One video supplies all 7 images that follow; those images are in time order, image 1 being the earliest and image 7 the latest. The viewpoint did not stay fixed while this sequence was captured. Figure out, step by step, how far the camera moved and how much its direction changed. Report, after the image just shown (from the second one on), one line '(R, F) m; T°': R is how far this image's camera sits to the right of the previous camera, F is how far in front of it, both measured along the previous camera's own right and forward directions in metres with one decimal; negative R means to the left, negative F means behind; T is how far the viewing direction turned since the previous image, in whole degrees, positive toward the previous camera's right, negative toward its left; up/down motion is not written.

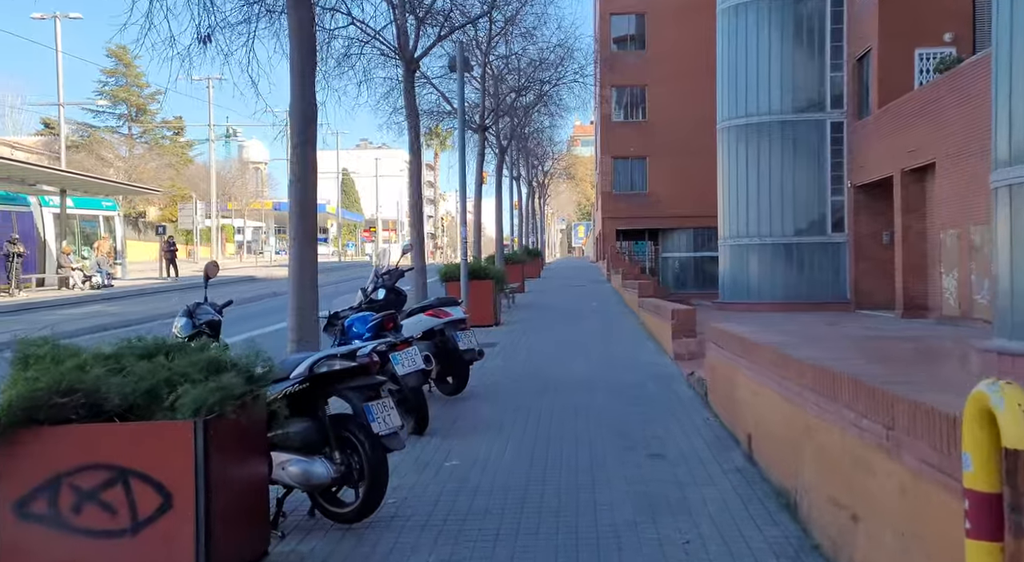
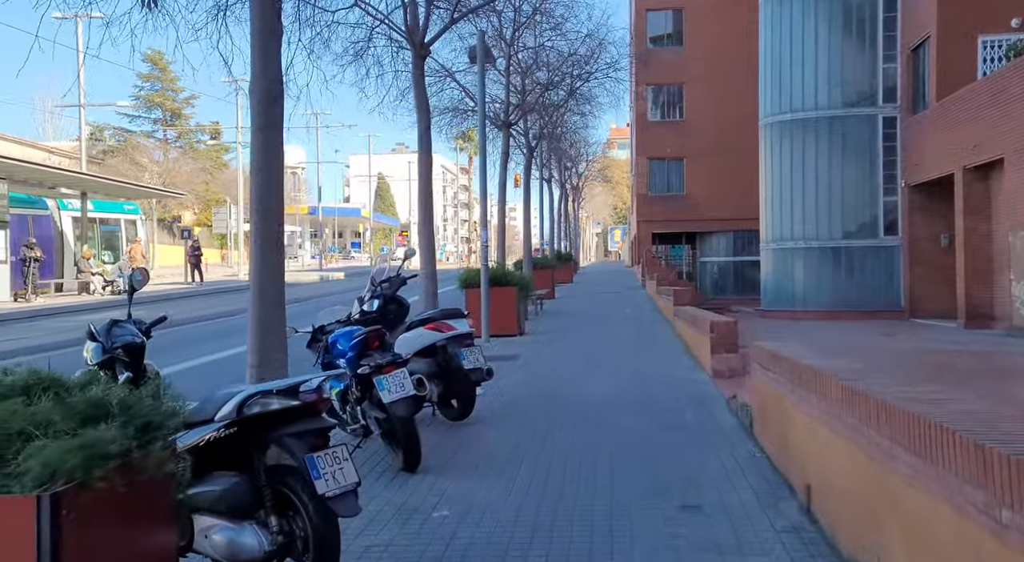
(+0.2, +1.2) m; -3°
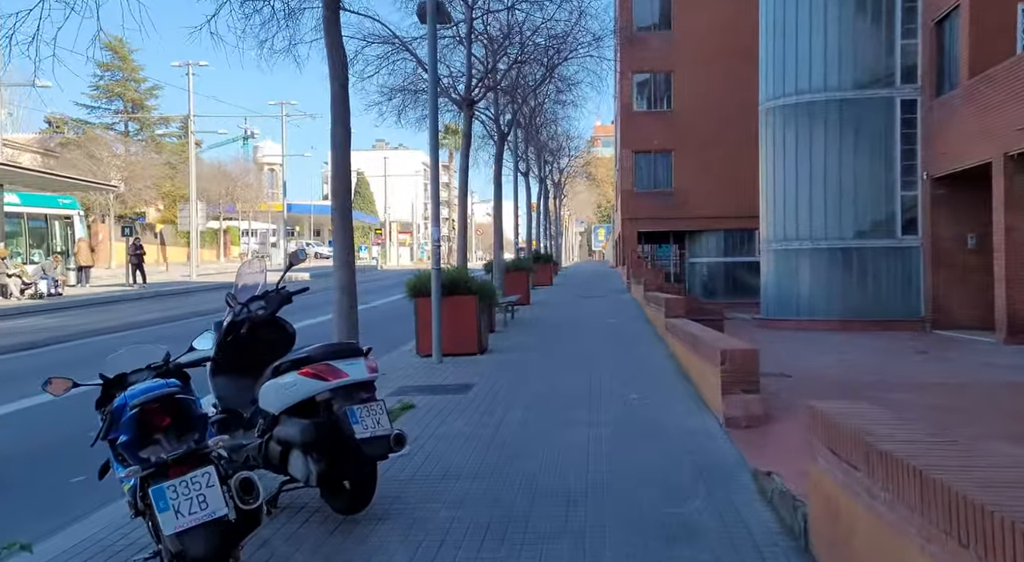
(+0.4, +2.8) m; +1°
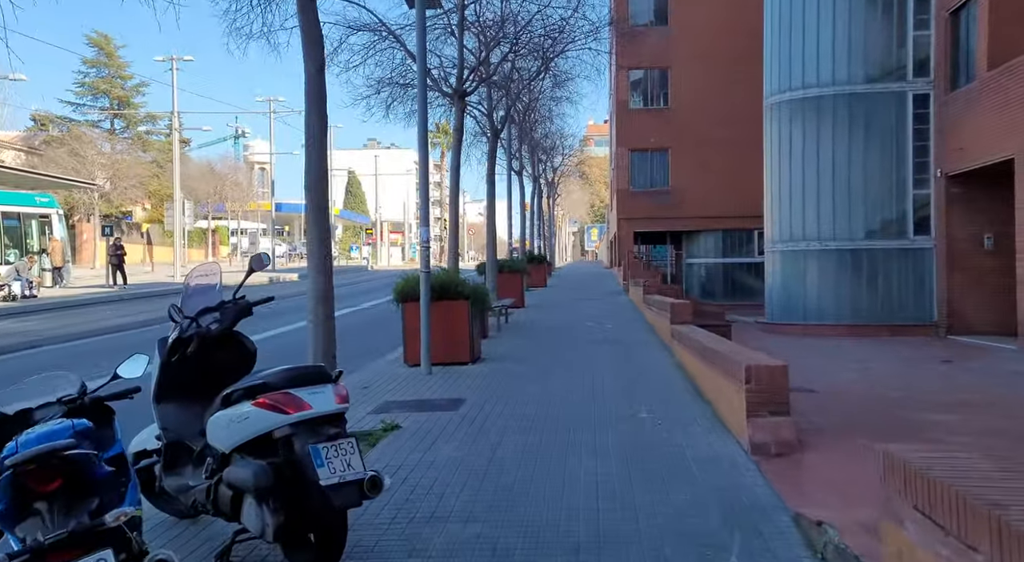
(0.0, +0.9) m; +1°
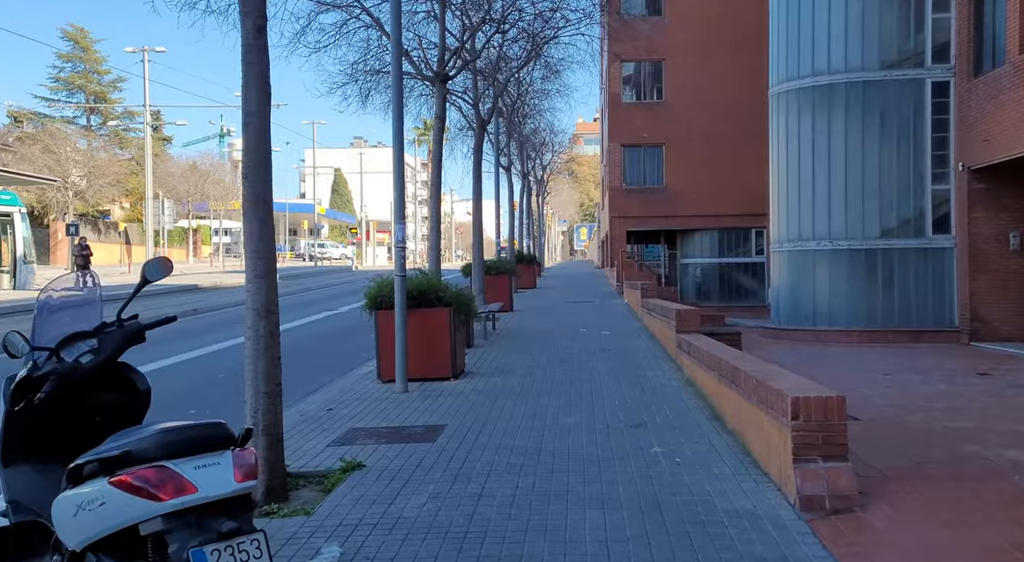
(0.0, +1.4) m; +1°
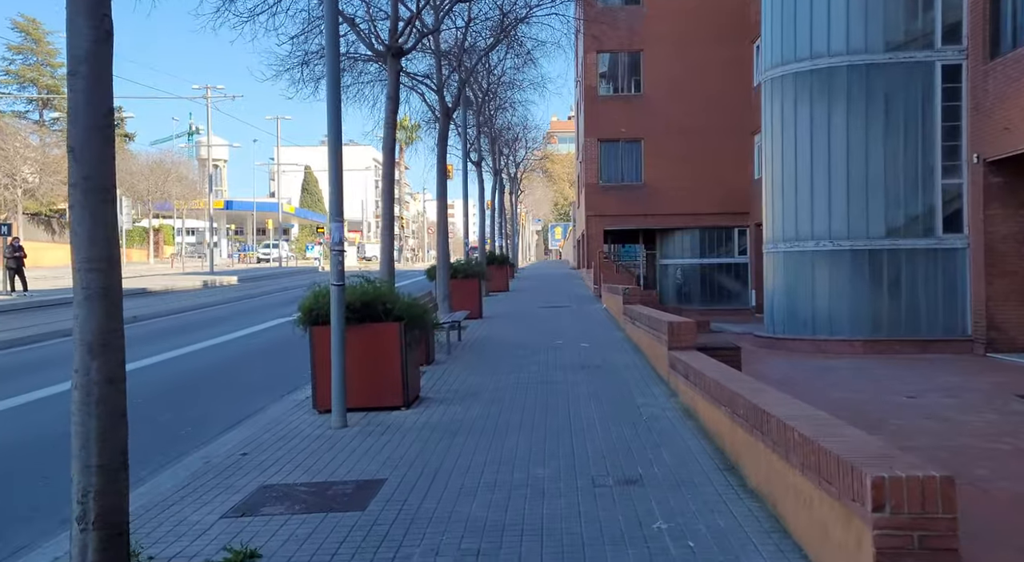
(+0.1, +1.8) m; +2°
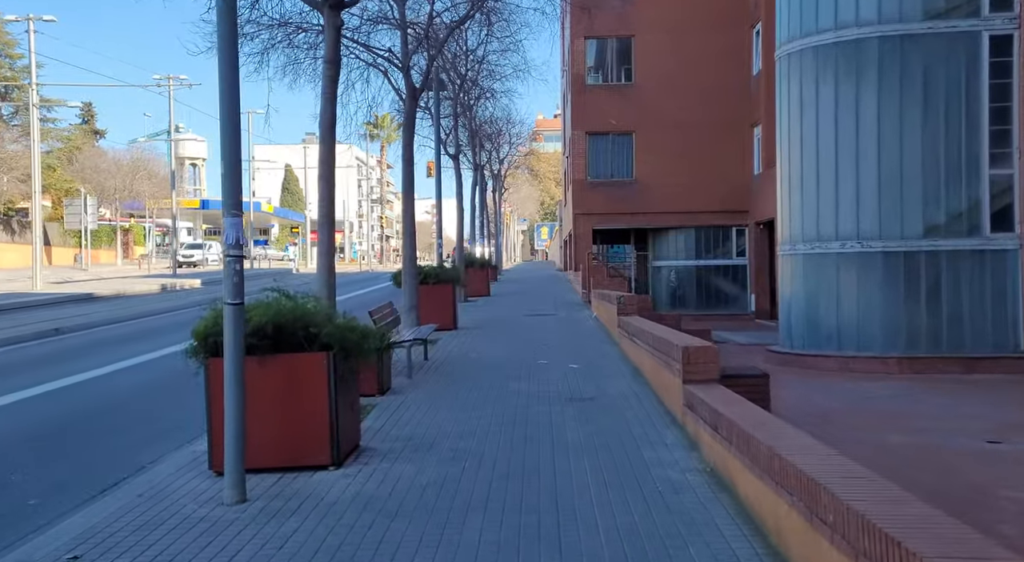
(+0.2, +2.4) m; +1°
